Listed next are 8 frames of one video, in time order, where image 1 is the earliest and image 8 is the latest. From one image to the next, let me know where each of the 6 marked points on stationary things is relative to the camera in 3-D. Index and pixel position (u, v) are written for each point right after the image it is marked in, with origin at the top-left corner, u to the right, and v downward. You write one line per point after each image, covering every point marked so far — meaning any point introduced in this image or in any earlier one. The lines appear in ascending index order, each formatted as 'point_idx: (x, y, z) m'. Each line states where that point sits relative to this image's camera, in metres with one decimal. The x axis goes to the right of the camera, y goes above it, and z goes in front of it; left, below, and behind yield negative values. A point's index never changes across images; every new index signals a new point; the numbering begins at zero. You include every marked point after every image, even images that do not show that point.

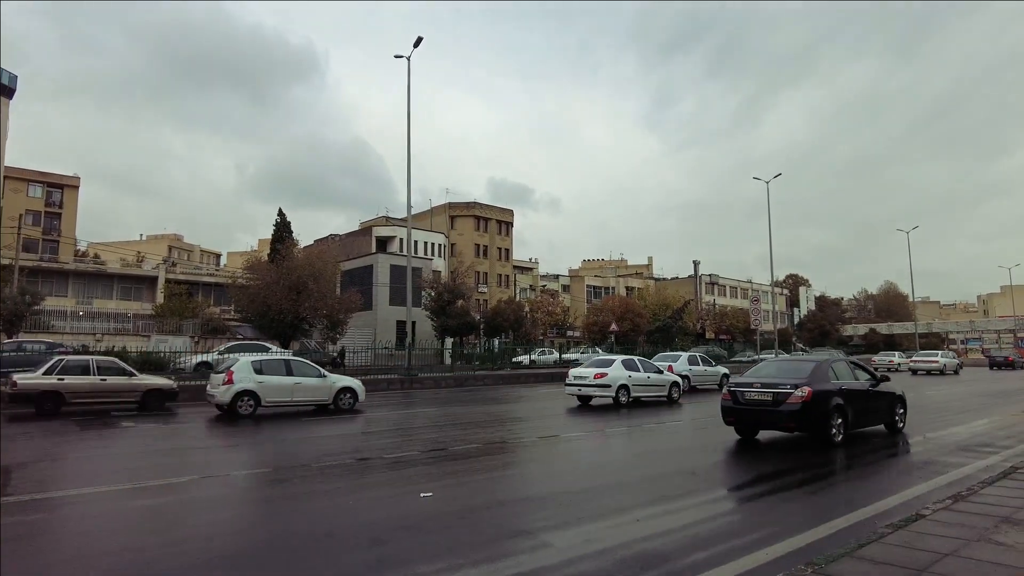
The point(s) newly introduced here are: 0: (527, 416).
0: (+0.3, -3.3, +16.2) m
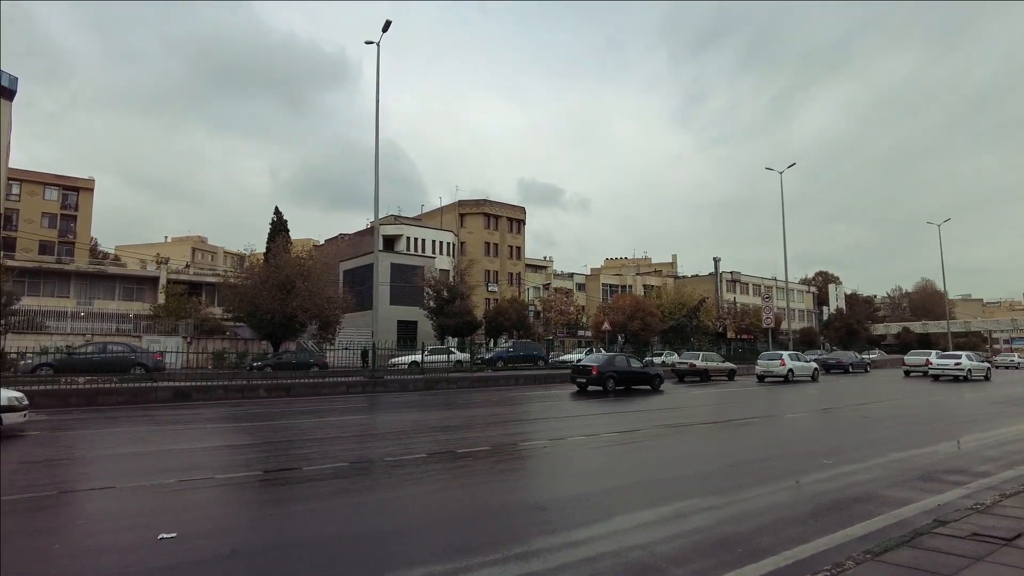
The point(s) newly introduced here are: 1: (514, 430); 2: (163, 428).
0: (-0.8, -3.2, +14.8) m
1: (0.0, -3.0, +13.5) m
2: (-6.9, -2.8, +12.8) m
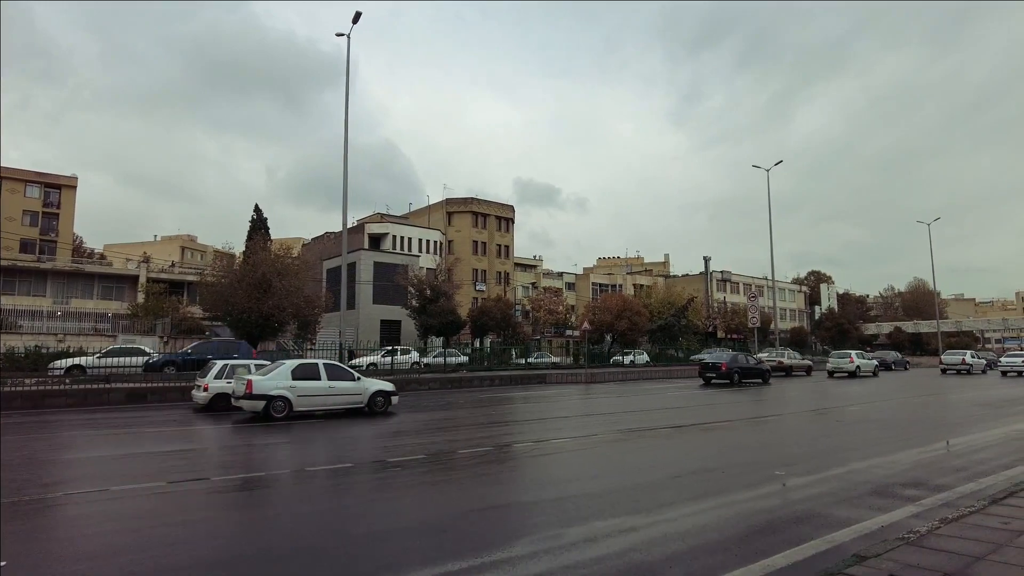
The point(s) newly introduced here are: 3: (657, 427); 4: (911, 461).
0: (-1.6, -3.1, +14.2) m
1: (-0.8, -3.0, +12.9) m
2: (-7.7, -2.8, +12.2) m
3: (+3.3, -3.2, +15.0) m
4: (+4.5, -2.0, +7.3) m
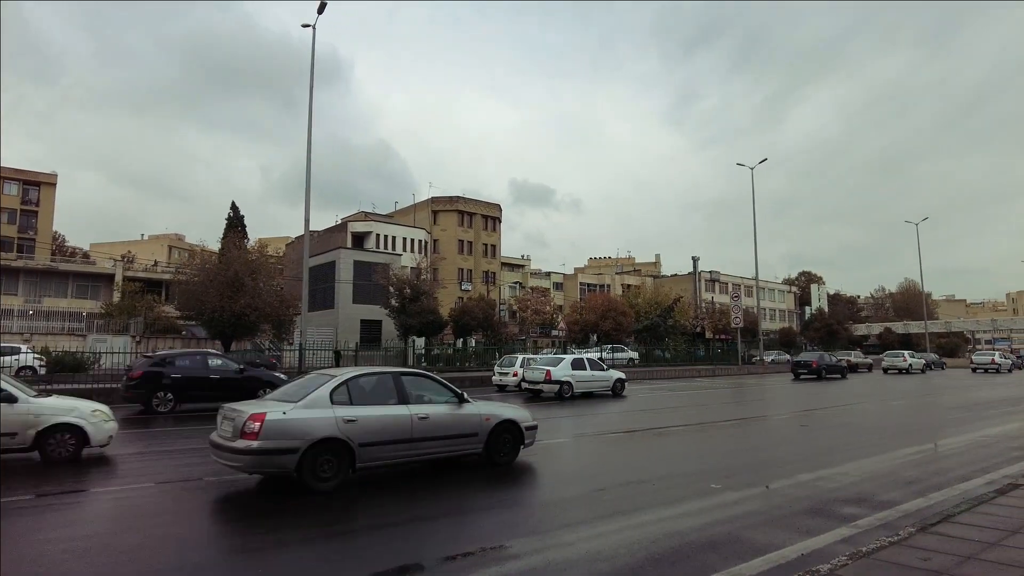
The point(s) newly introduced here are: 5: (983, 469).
0: (-2.6, -3.0, +13.6) m
1: (-1.7, -2.9, +12.3) m
2: (-8.6, -2.7, +11.5) m
3: (+2.4, -3.1, +14.4) m
4: (+3.6, -1.9, +6.7) m
5: (+4.7, -1.8, +6.4) m
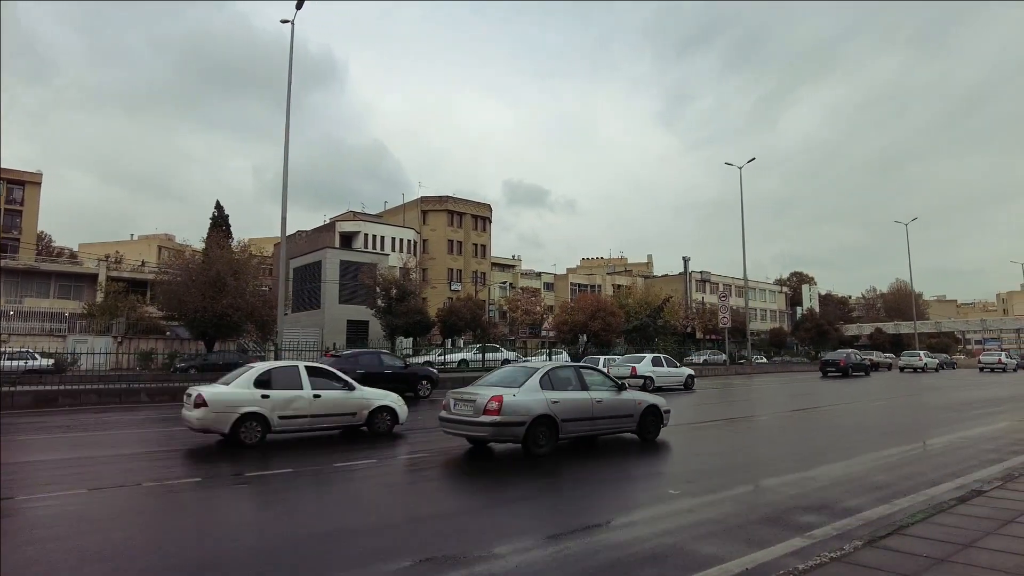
0: (-3.1, -3.0, +13.2) m
1: (-2.2, -2.9, +11.9) m
2: (-9.1, -2.7, +11.2) m
3: (+1.9, -3.1, +14.1) m
4: (+3.2, -1.9, +6.5) m
5: (+4.2, -1.8, +6.1) m
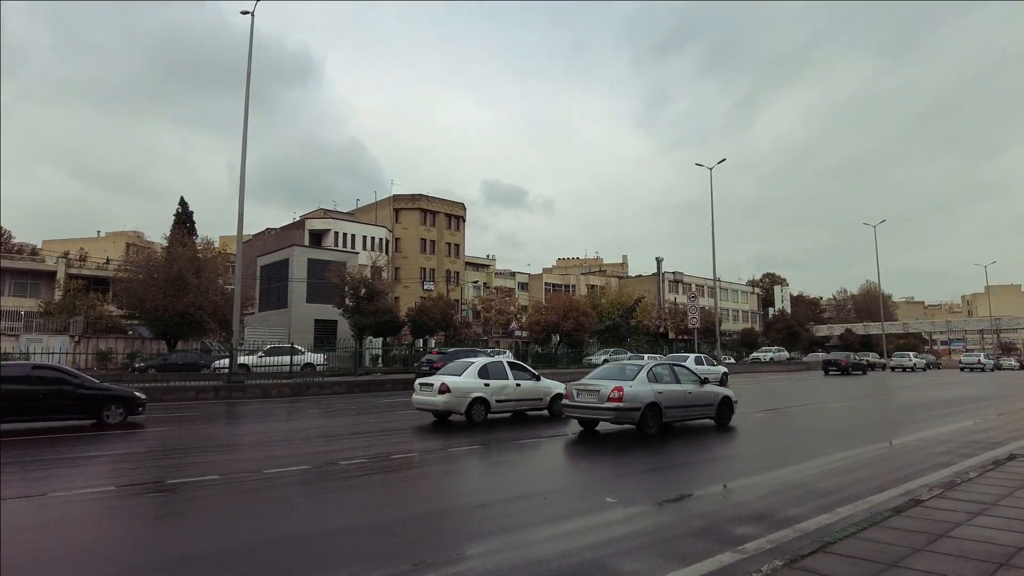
0: (-3.9, -3.0, +12.8) m
1: (-3.0, -2.8, +11.5) m
2: (-9.9, -2.6, +10.5) m
3: (+1.0, -3.1, +13.8) m
4: (+2.6, -1.9, +6.3) m
5: (+3.6, -1.8, +5.9) m
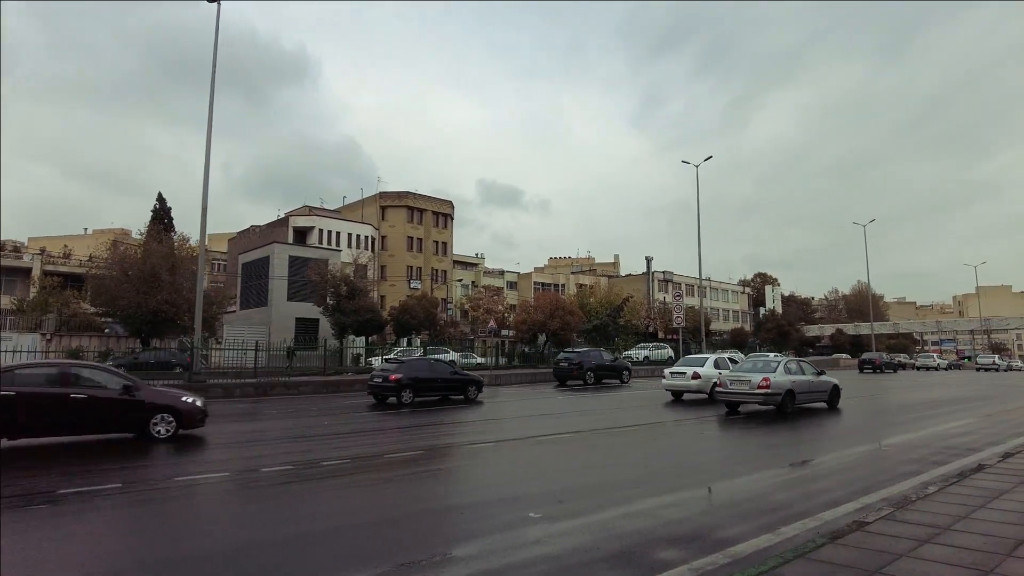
0: (-4.7, -2.9, +12.2) m
1: (-3.7, -2.8, +10.9) m
2: (-10.6, -2.5, +9.9) m
3: (+0.2, -3.0, +13.2) m
4: (+1.9, -1.8, +5.7) m
5: (+2.9, -1.7, +5.4) m
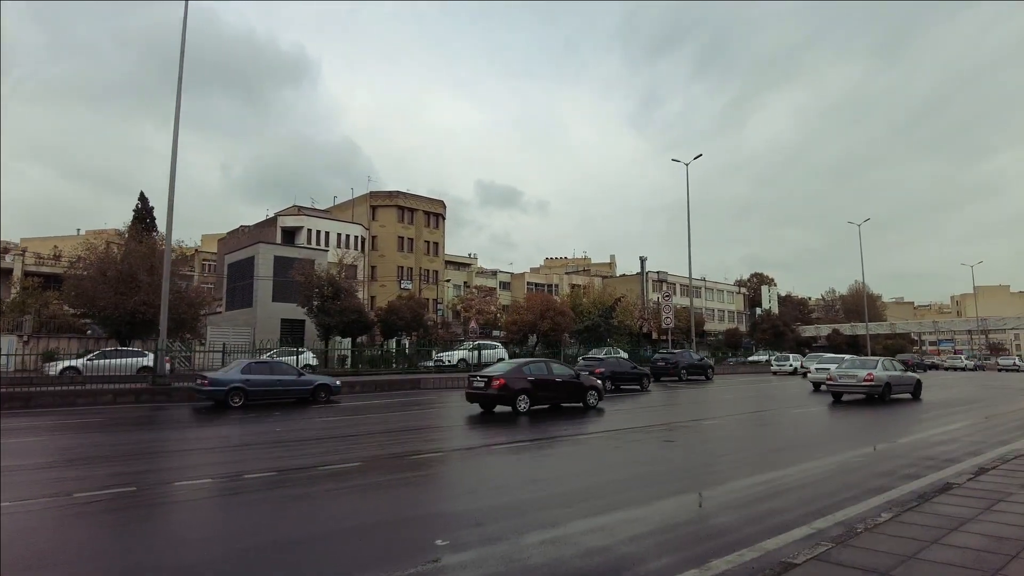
0: (-5.3, -2.9, +11.6) m
1: (-4.4, -2.7, +10.4) m
2: (-11.2, -2.5, +9.3) m
3: (-0.4, -3.0, +12.7) m
4: (+1.2, -1.8, +5.1) m
5: (+2.3, -1.7, +4.8) m
